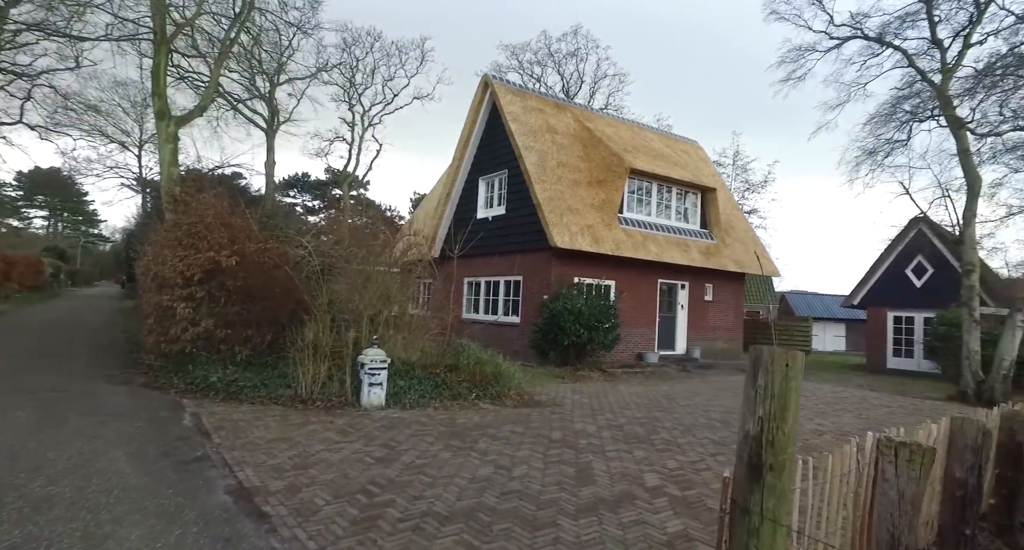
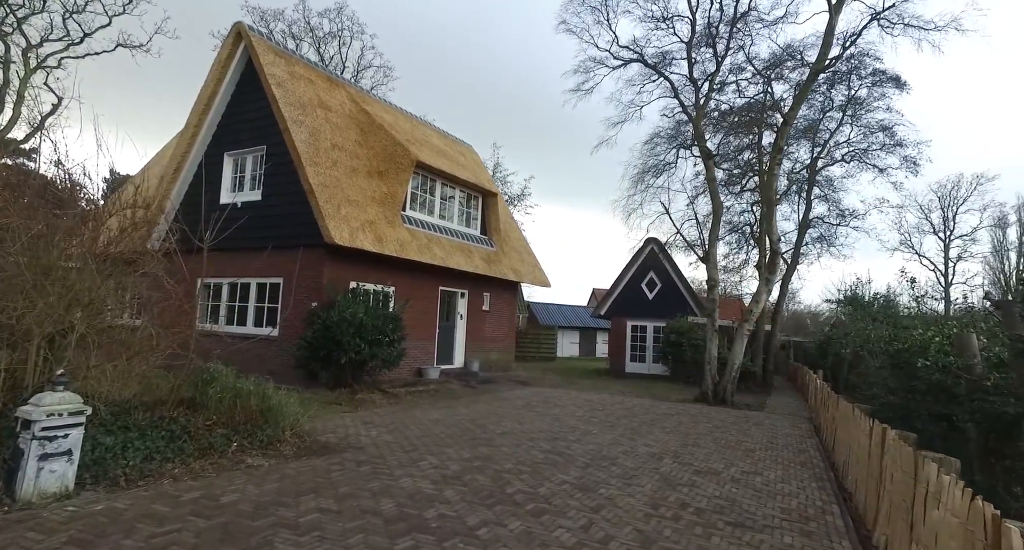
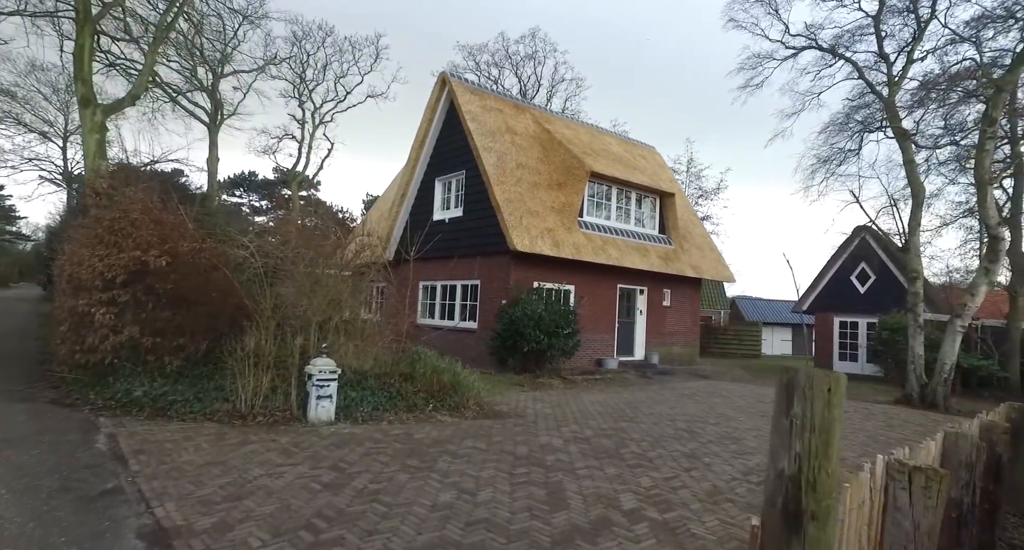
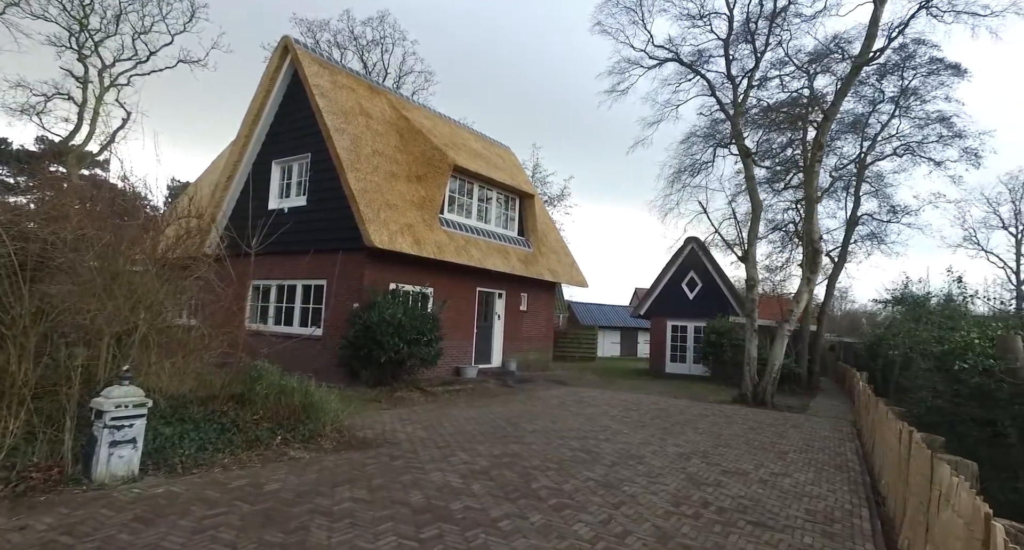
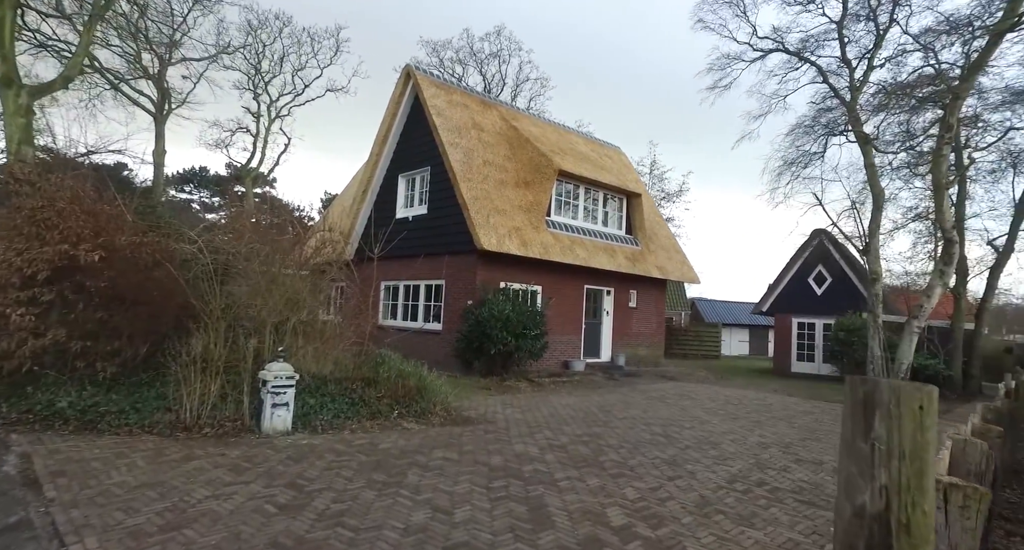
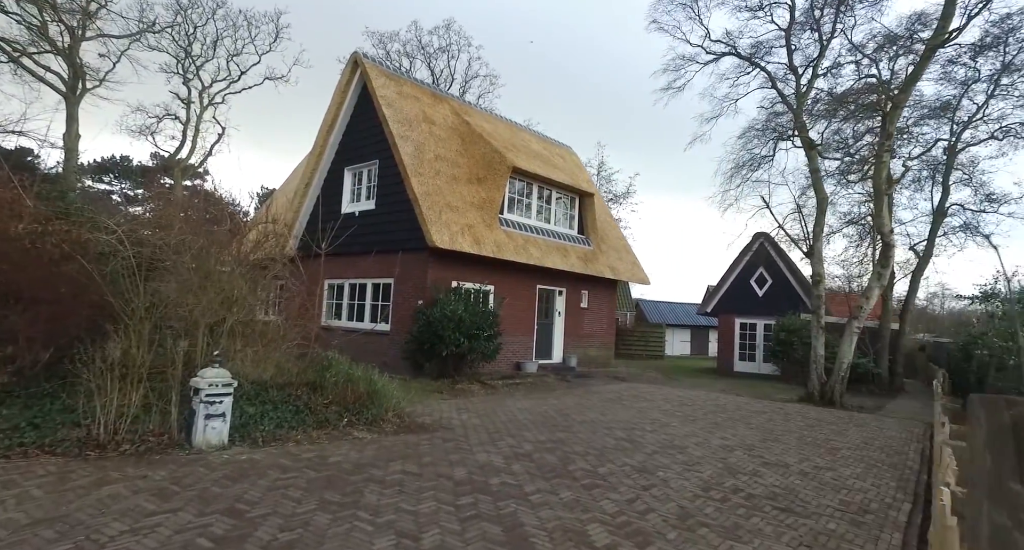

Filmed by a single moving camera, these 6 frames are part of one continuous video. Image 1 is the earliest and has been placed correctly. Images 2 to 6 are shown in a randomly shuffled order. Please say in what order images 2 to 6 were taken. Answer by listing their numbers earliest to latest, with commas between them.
3, 5, 6, 4, 2
